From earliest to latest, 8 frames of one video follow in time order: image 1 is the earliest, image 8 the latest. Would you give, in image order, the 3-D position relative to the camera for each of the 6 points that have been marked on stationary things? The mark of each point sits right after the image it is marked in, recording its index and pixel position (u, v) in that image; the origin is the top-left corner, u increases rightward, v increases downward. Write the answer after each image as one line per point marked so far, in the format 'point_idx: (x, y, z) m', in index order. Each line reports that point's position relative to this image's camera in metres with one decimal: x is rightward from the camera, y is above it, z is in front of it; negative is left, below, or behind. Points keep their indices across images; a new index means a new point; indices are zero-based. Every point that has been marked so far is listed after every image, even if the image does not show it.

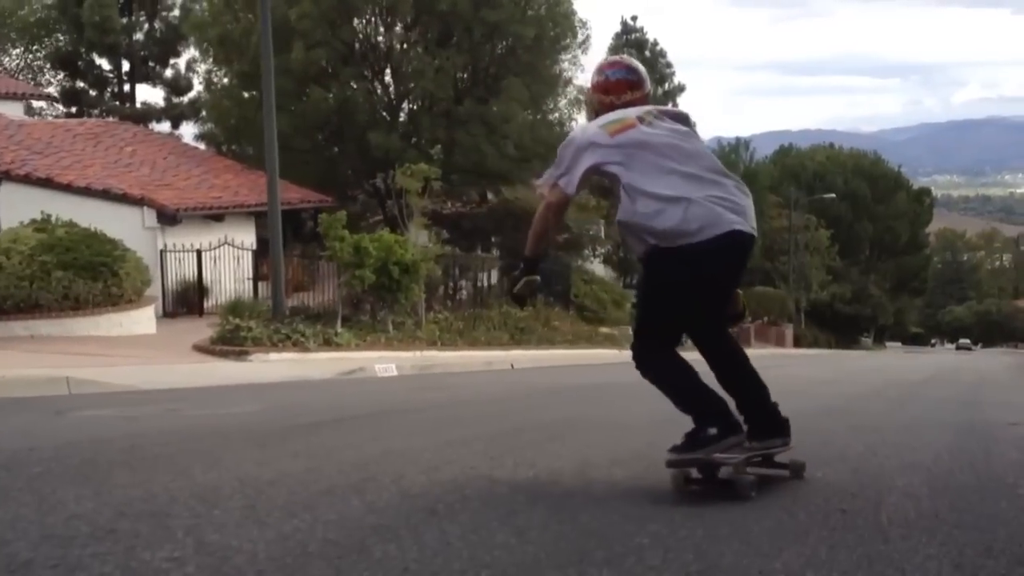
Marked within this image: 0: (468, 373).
0: (-0.7, -1.4, +19.2) m
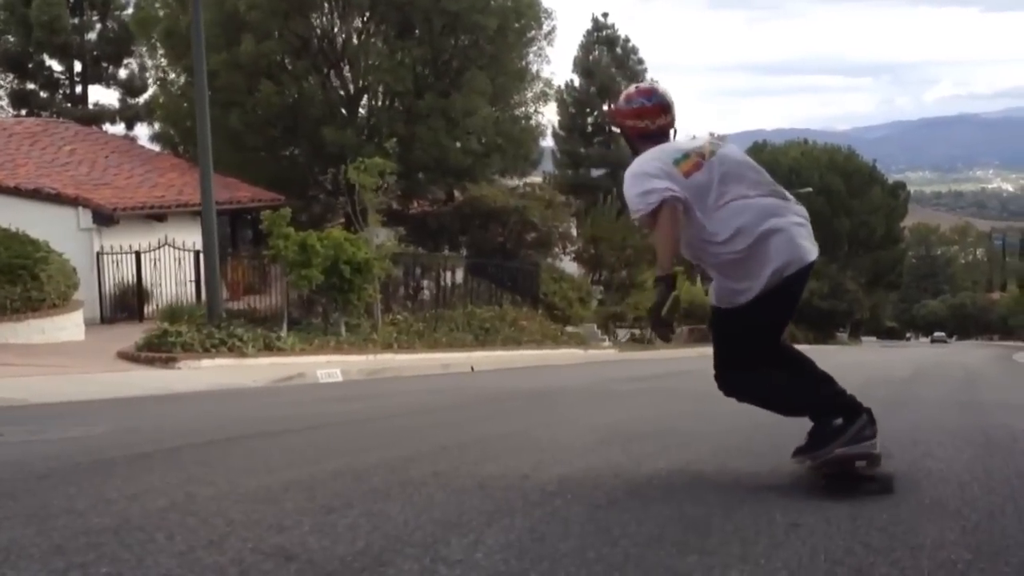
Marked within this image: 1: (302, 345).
0: (-1.4, -1.4, +17.9) m
1: (-3.6, -1.0, +19.4) m
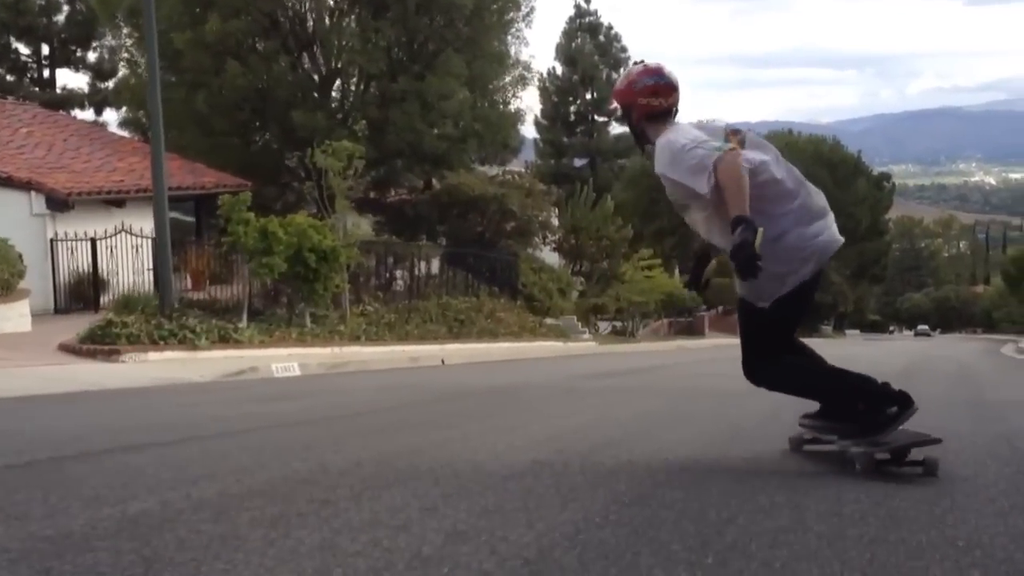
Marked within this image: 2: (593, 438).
0: (-1.8, -1.2, +16.9) m
1: (-4.0, -0.8, +18.4) m
2: (+0.6, -1.0, +7.9) m
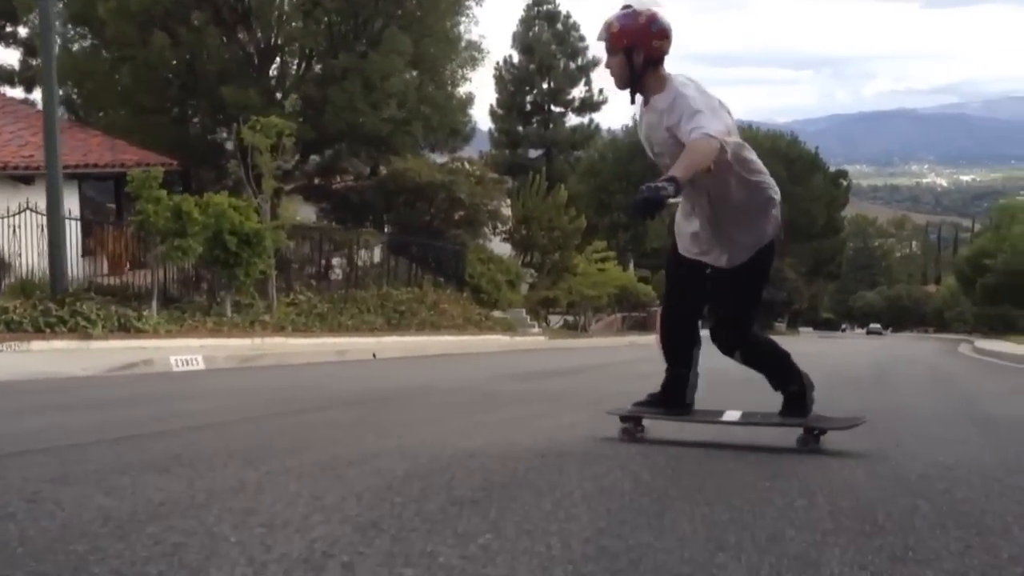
0: (-2.7, -1.1, +15.3) m
1: (-5.0, -0.6, +16.7) m
2: (0.0, -0.9, +6.4) m
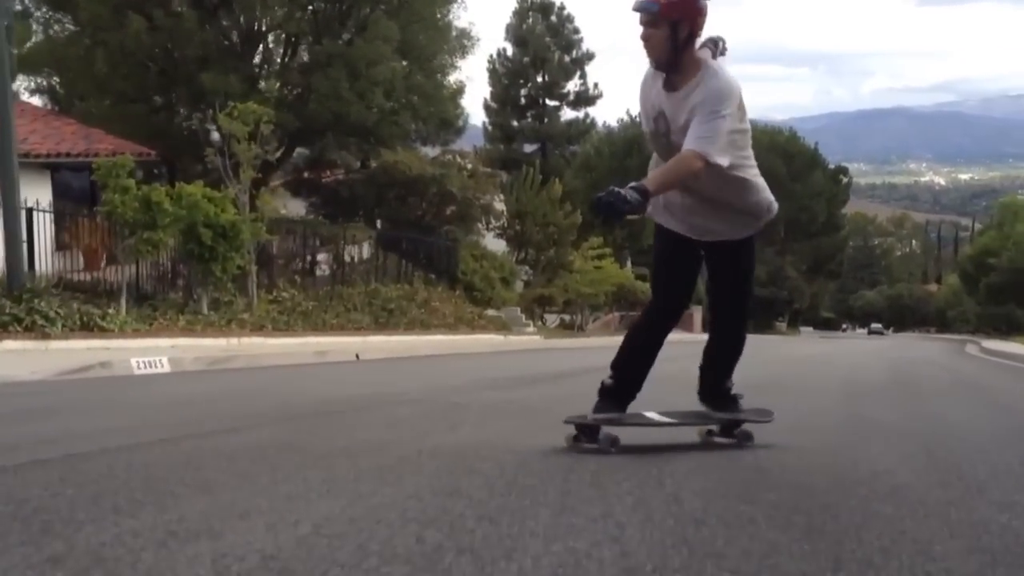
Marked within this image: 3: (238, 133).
0: (-2.9, -1.0, +14.3) m
1: (-5.1, -0.5, +15.7) m
2: (-0.1, -0.9, +5.4) m
3: (-4.6, +2.6, +19.4) m
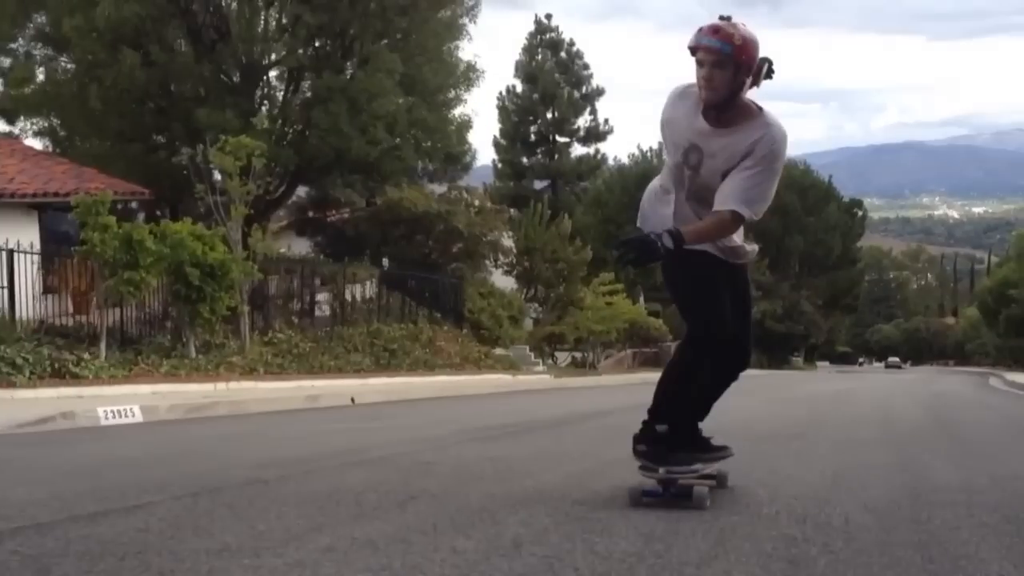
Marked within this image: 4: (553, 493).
0: (-2.8, -1.5, +13.3) m
1: (-5.1, -1.1, +14.7) m
2: (-0.2, -1.0, +4.4) m
3: (-4.6, +2.0, +18.6) m
4: (+0.2, -1.1, +6.0) m
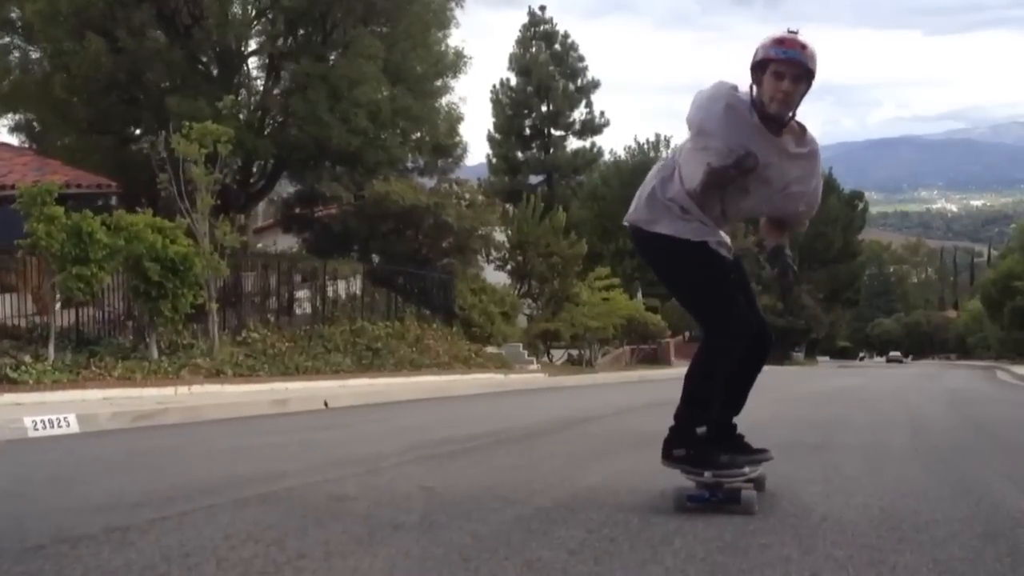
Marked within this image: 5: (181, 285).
0: (-3.0, -1.4, +12.1) m
1: (-5.3, -1.0, +13.5) m
2: (-0.4, -1.0, +3.1) m
3: (-4.8, +2.0, +17.3) m
4: (0.0, -1.0, +4.8) m
5: (-4.6, 0.0, +16.1) m
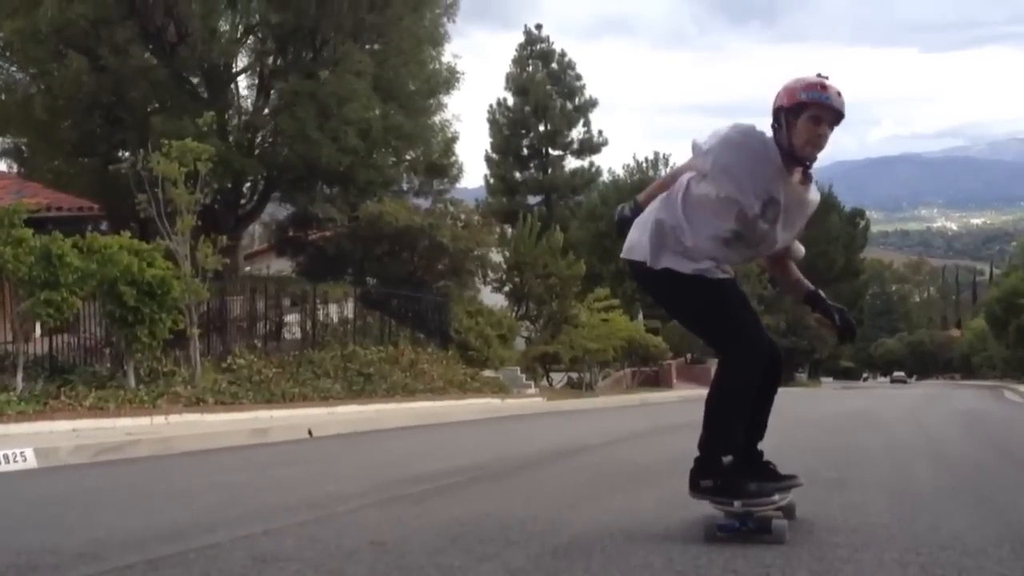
0: (-3.1, -1.7, +11.3) m
1: (-5.4, -1.3, +12.7) m
2: (-0.4, -1.0, +2.4) m
3: (-4.9, +1.7, +16.6) m
4: (-0.1, -1.1, +4.0) m
5: (-4.7, -0.3, +15.4) m
